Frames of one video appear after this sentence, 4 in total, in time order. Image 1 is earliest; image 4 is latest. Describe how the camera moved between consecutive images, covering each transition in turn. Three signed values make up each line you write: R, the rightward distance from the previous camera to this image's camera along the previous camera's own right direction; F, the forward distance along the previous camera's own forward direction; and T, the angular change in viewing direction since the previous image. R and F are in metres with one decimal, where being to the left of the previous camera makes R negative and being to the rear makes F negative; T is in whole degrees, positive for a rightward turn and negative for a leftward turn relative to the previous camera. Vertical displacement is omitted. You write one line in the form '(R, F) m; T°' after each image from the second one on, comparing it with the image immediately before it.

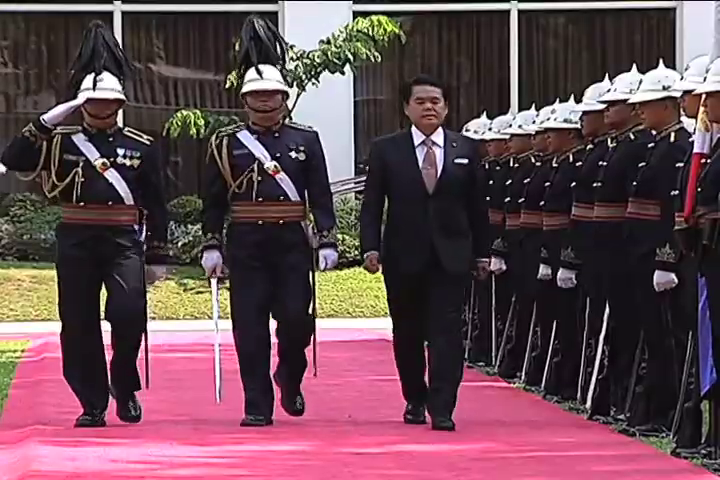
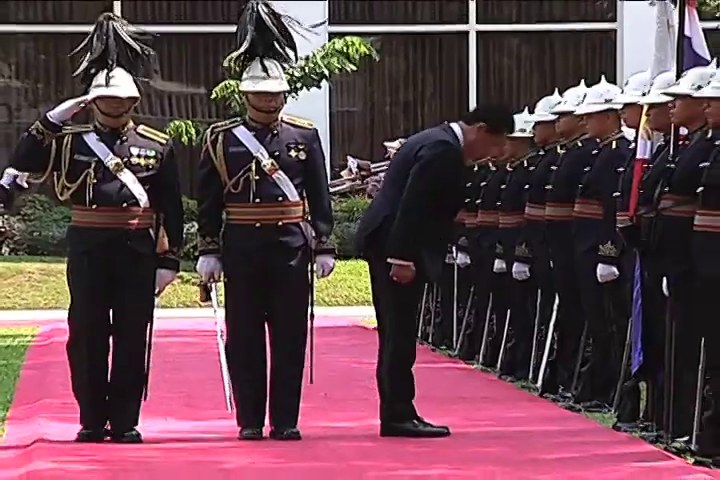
(0.0, -1.0) m; +1°
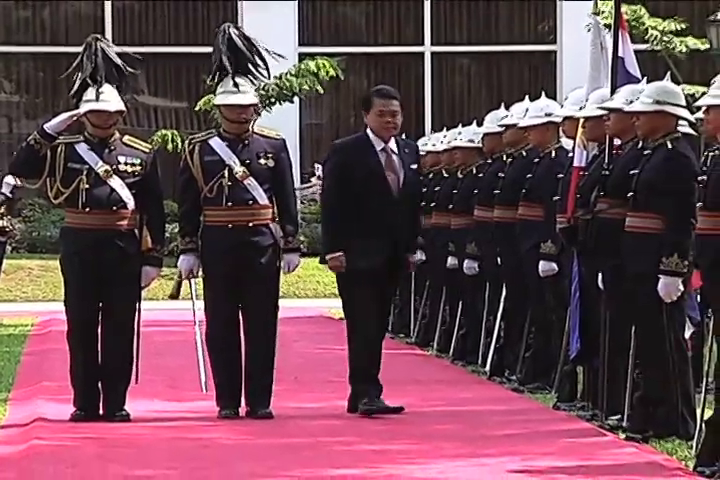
(0.0, -1.0) m; +1°
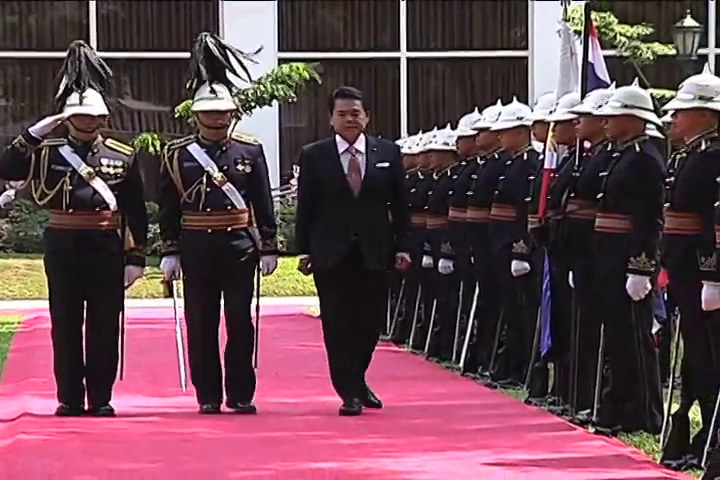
(0.0, -0.3) m; +1°
